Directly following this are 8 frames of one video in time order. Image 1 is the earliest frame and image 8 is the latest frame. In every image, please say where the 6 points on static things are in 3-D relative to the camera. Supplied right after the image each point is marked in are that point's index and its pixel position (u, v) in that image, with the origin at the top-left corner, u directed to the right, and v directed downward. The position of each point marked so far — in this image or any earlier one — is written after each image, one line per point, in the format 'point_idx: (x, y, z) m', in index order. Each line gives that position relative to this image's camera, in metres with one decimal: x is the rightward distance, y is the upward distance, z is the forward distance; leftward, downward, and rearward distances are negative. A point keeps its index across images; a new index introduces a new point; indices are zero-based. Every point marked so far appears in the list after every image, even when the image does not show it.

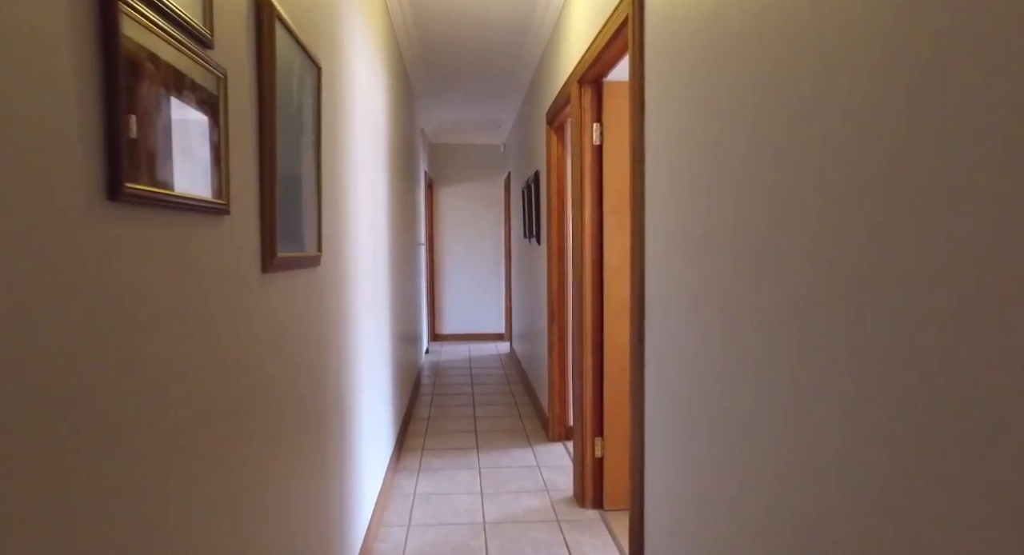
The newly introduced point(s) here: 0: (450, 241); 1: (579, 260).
0: (-0.7, +0.4, +6.8) m
1: (+0.3, +0.1, +2.5) m
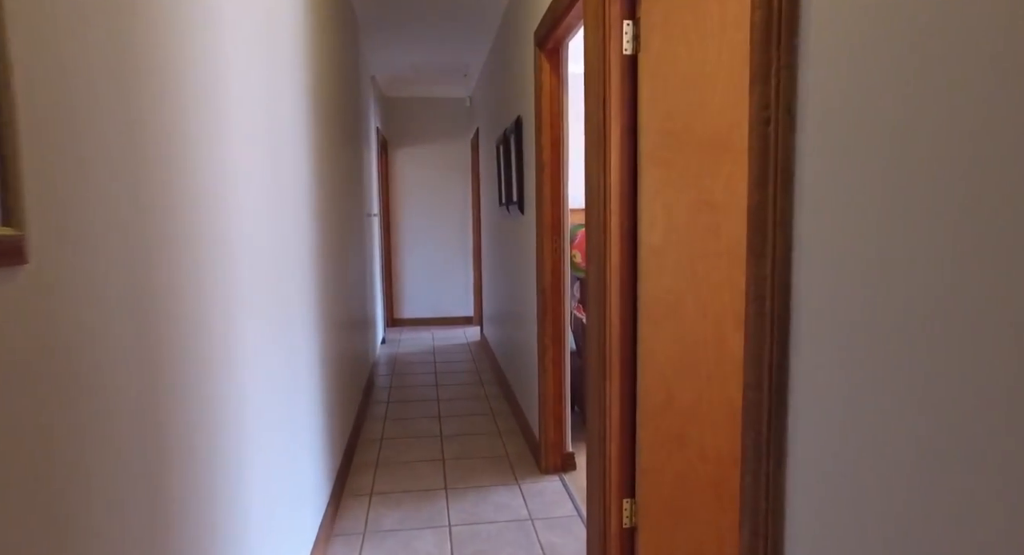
0: (-1.0, +0.7, +5.9) m
1: (+0.2, +0.1, +1.7) m
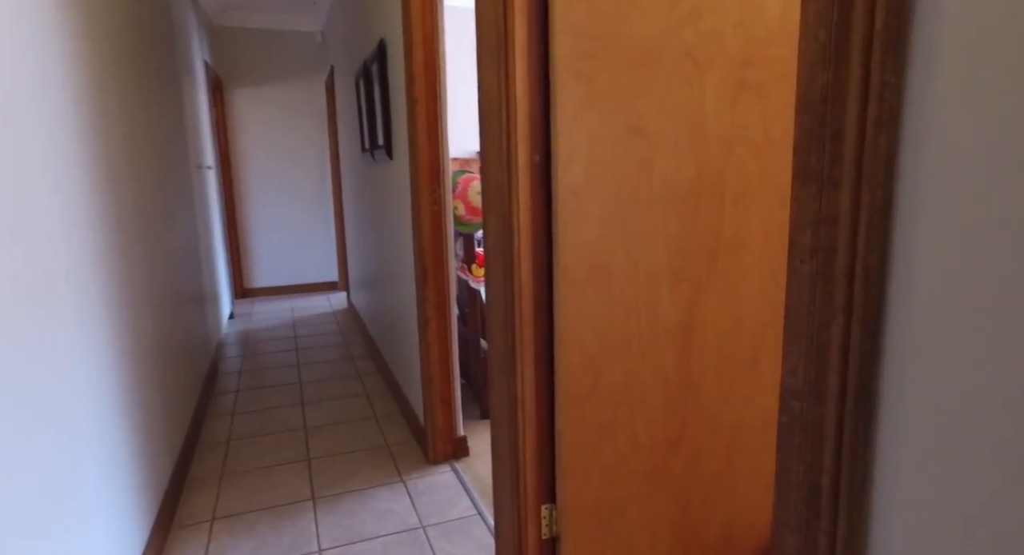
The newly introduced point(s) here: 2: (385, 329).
0: (-2.1, +1.0, +5.1) m
1: (0.0, +0.2, +1.3) m
2: (-0.6, -0.3, +3.0) m
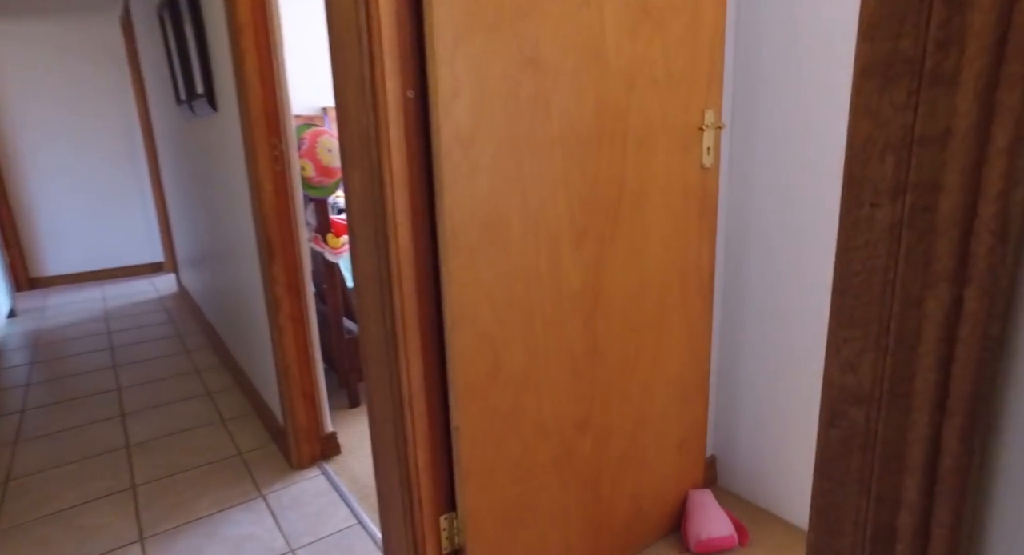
0: (-3.2, +1.0, +4.2) m
1: (-0.2, +0.3, +1.0) m
2: (-1.2, -0.2, +2.6) m
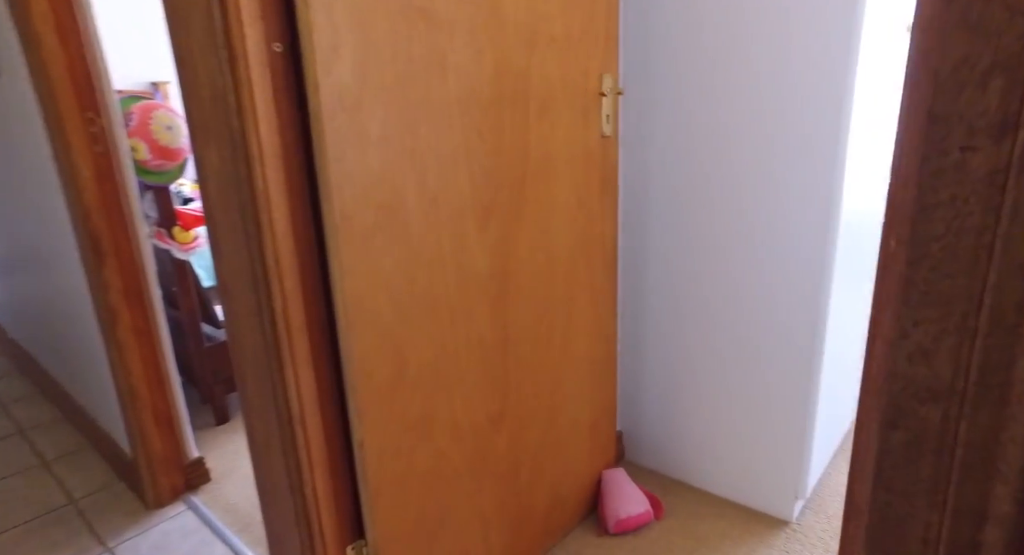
0: (-4.0, +0.9, +3.2) m
1: (-0.4, +0.3, +0.8) m
2: (-1.6, -0.2, +2.1) m
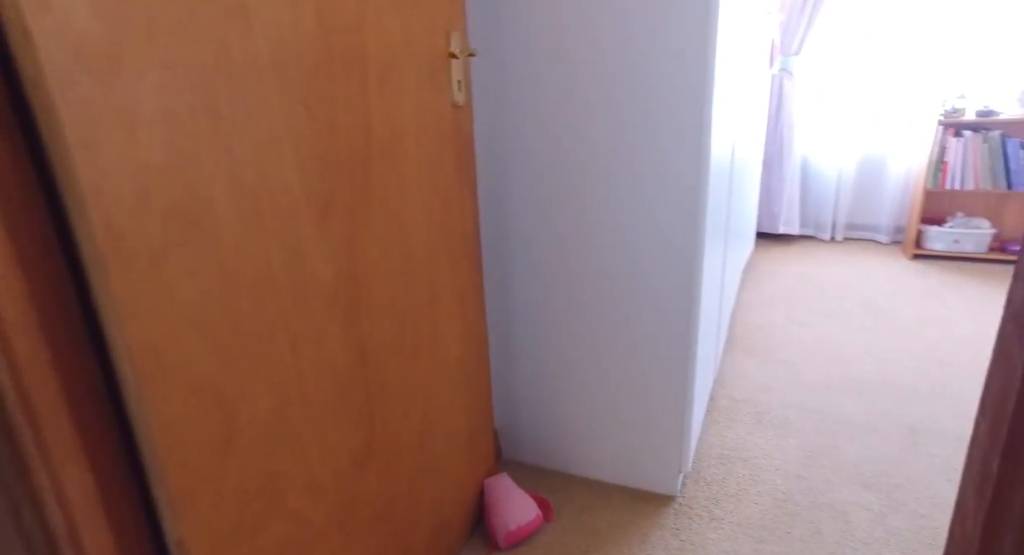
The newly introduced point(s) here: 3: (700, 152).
0: (-4.7, +0.5, +1.8) m
1: (-0.5, +0.2, +0.5) m
2: (-2.0, -0.3, +1.5) m
3: (+0.4, +0.3, +1.3) m
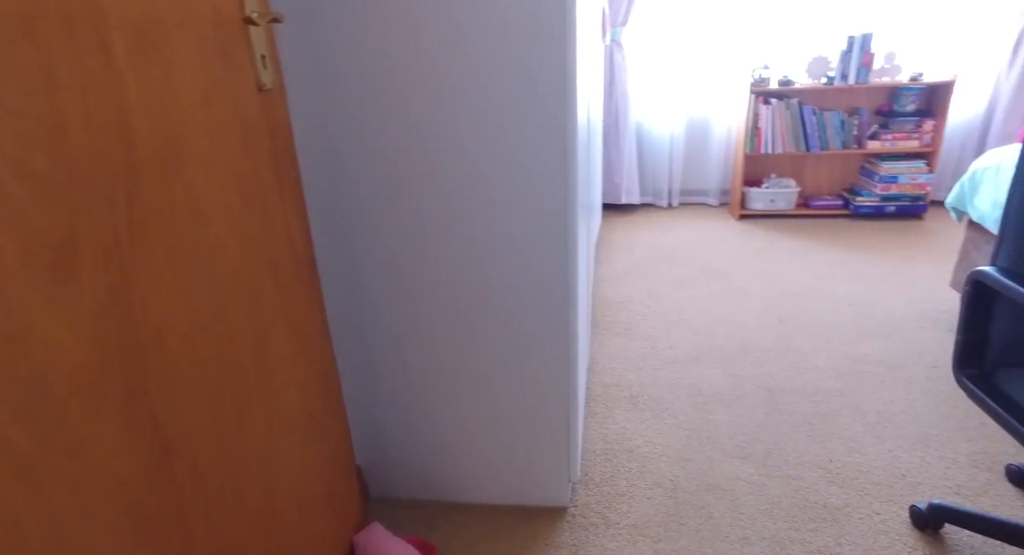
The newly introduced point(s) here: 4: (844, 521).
0: (-5.0, 0.0, +0.4) m
1: (-0.6, +0.1, +0.1) m
2: (-2.2, -0.6, +0.8) m
3: (+0.1, +0.3, +1.2) m
4: (+0.8, -0.6, +1.5) m
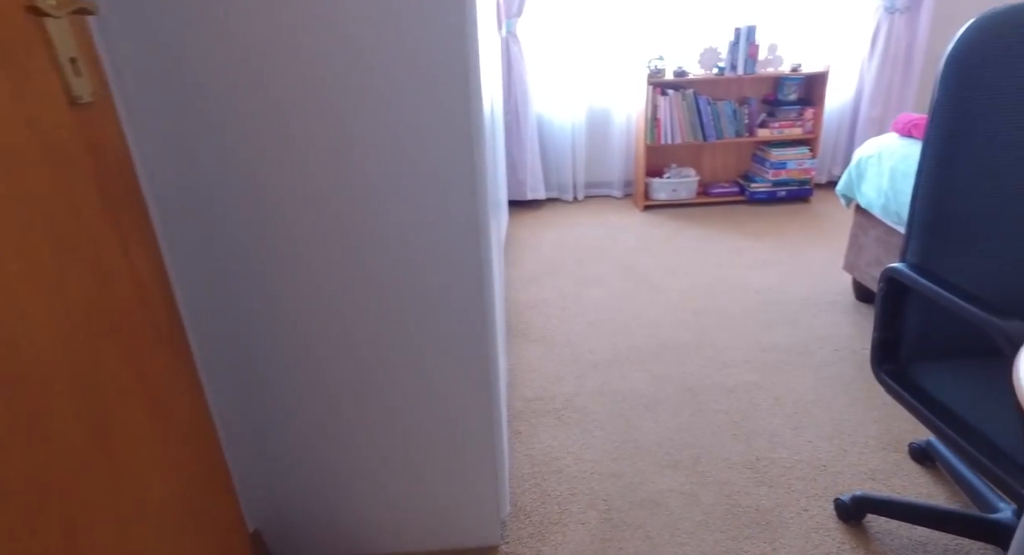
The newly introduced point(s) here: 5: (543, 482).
0: (-5.0, -0.3, -0.4) m
1: (-0.5, 0.0, -0.1) m
2: (-2.3, -0.7, +0.3) m
3: (-0.1, +0.2, +1.0) m
4: (+0.7, -0.6, +1.5) m
5: (+0.1, -0.5, +1.6) m
